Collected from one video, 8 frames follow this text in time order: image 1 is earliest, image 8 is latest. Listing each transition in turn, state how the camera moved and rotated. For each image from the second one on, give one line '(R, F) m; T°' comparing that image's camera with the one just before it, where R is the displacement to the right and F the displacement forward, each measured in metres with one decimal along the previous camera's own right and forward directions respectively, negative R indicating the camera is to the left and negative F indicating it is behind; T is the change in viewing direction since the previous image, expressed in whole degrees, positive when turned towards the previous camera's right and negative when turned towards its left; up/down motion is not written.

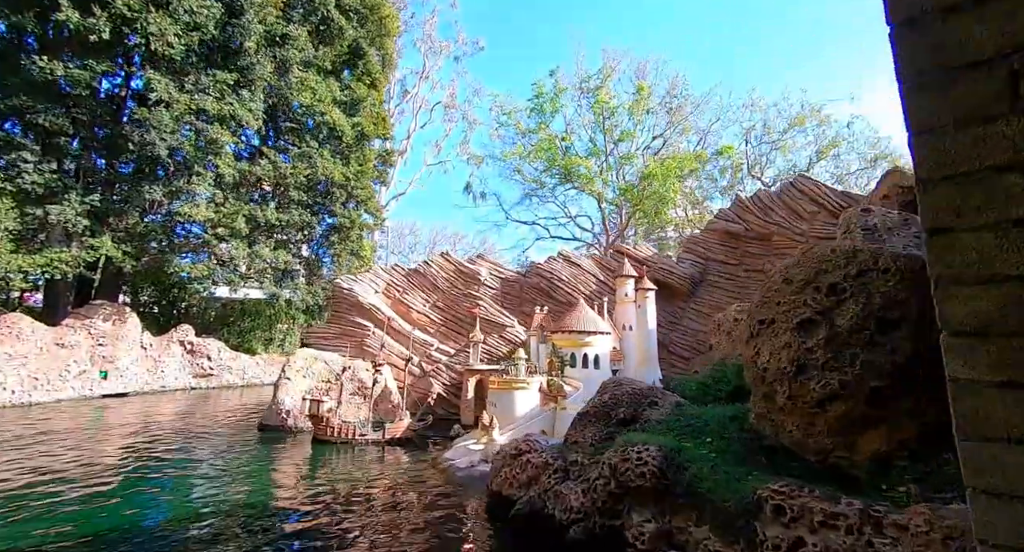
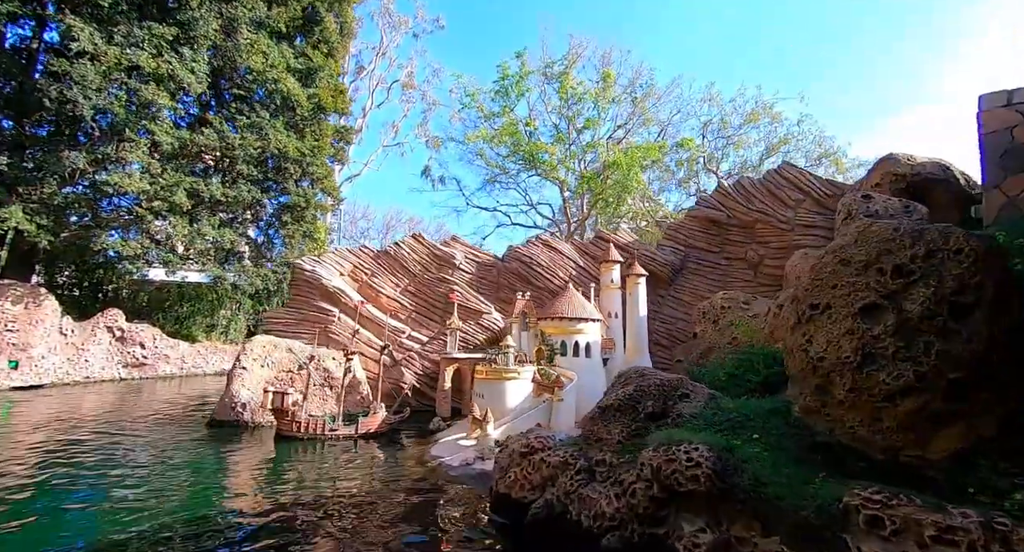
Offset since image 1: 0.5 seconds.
(-1.2, +1.3) m; +6°
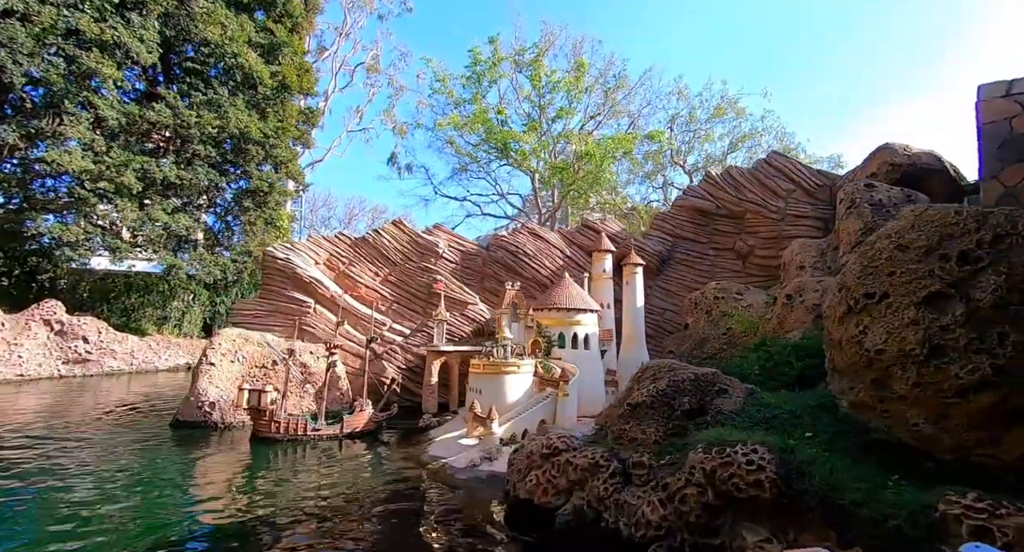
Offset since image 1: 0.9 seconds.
(-1.1, +0.9) m; +4°
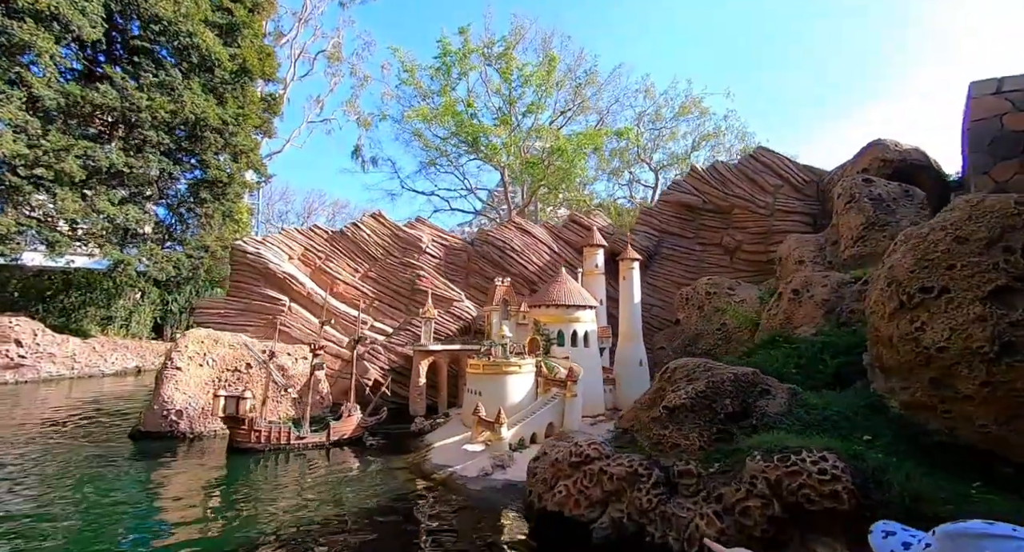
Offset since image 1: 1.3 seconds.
(-1.1, +0.8) m; +4°
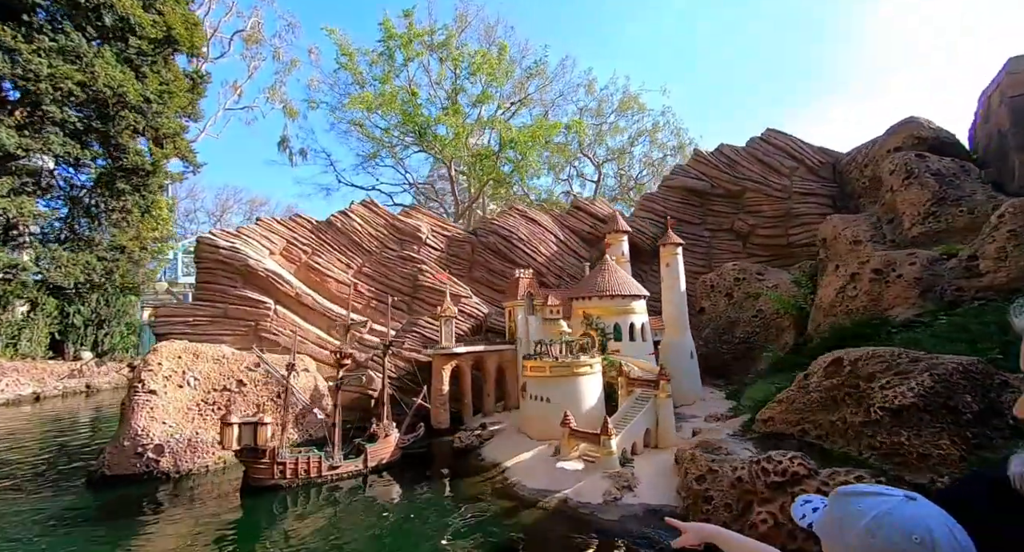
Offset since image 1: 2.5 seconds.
(-3.4, +2.3) m; +9°
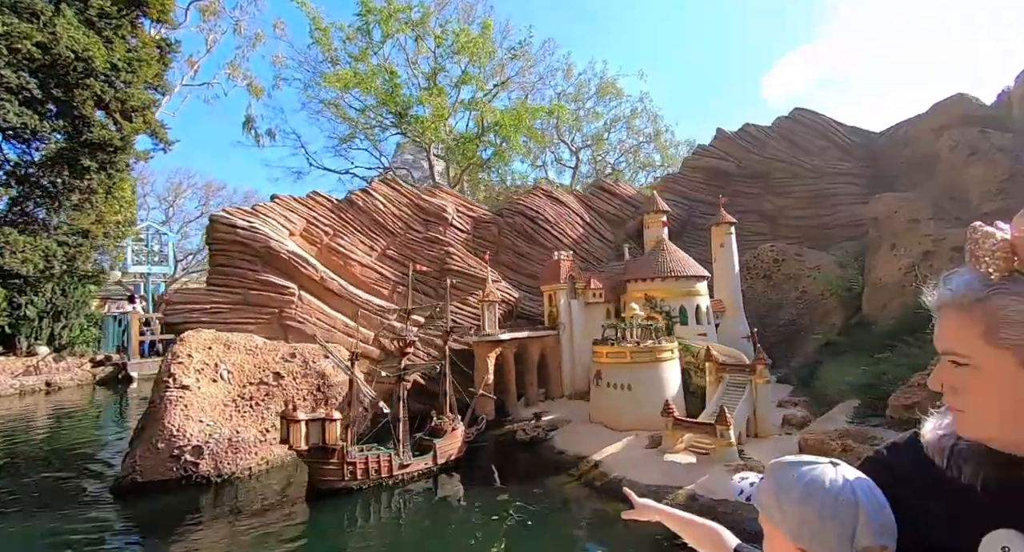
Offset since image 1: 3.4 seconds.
(-2.5, +1.2) m; +4°
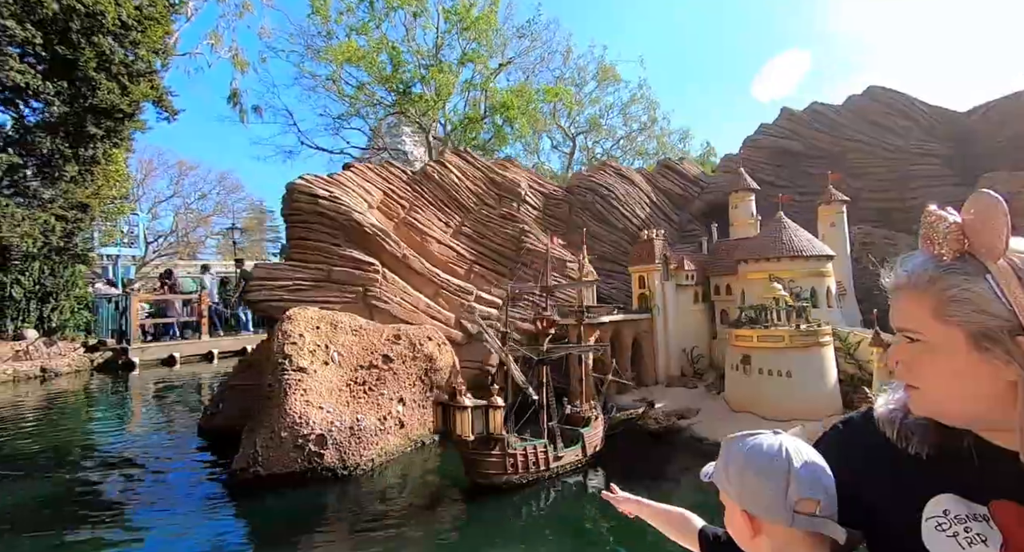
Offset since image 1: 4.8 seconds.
(-3.6, +1.2) m; +3°
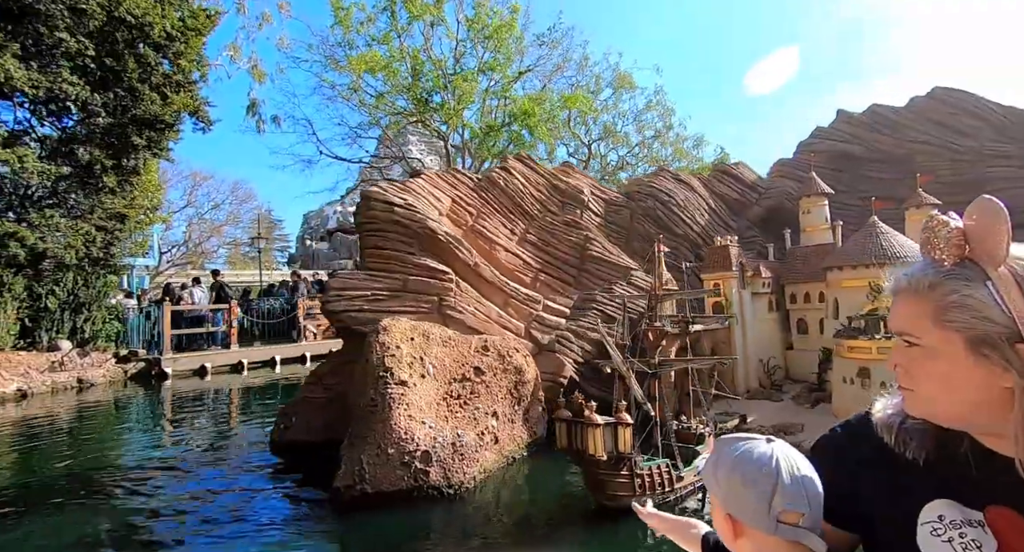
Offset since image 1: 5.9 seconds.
(-2.0, +0.4) m; -1°
